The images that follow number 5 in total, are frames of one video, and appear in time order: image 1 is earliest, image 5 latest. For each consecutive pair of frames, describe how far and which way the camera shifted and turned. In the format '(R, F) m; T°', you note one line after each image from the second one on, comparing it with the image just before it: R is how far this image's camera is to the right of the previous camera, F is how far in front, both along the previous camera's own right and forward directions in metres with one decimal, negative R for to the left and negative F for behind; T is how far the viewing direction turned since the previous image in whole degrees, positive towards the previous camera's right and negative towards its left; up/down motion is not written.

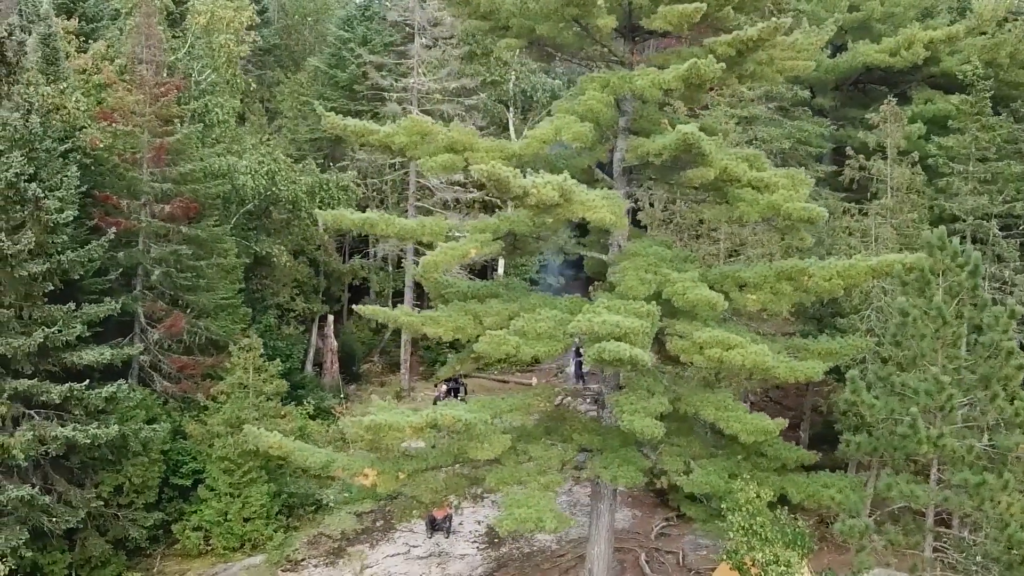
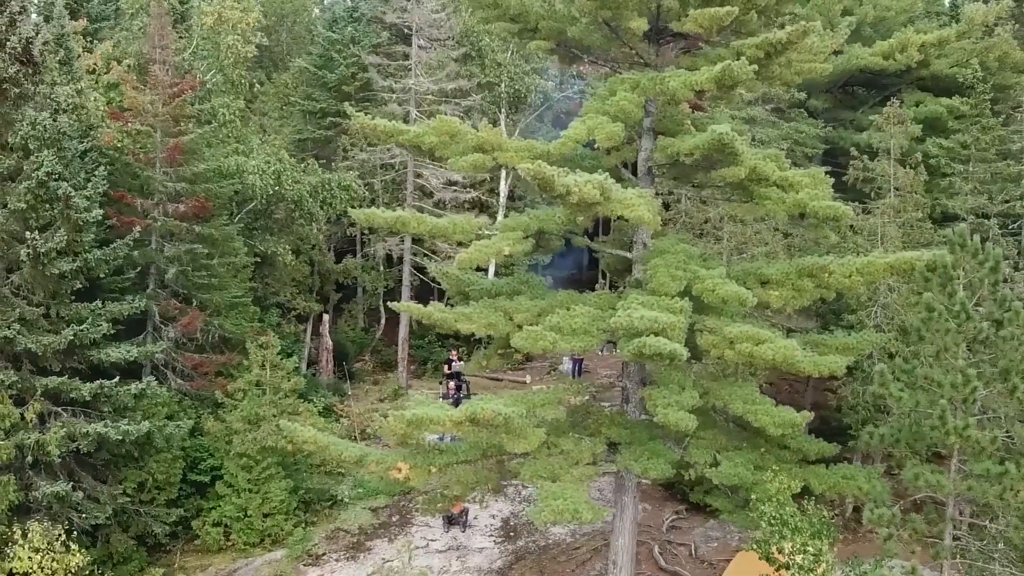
(-0.6, -0.2) m; +1°
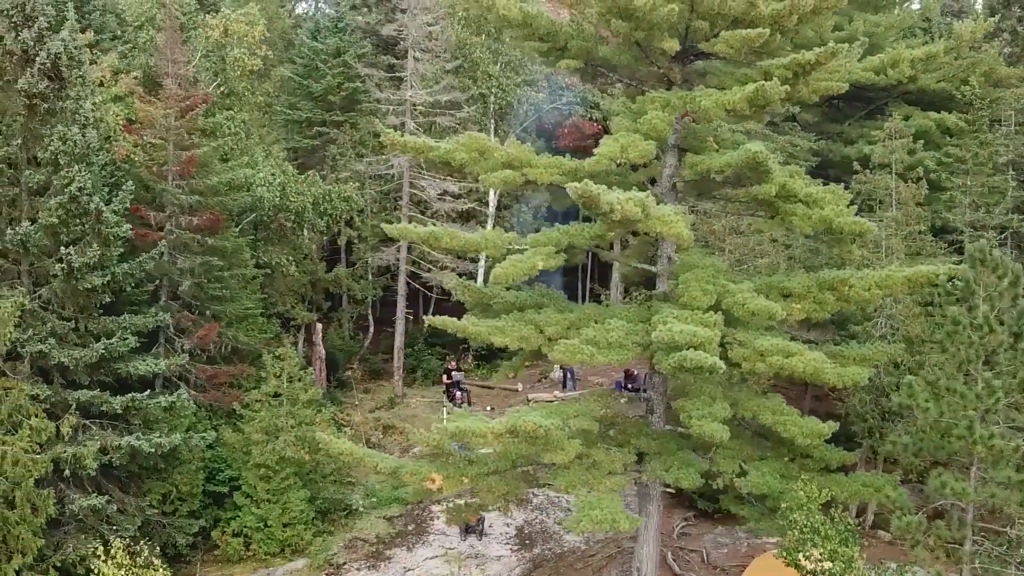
(-0.7, -0.2) m; +1°
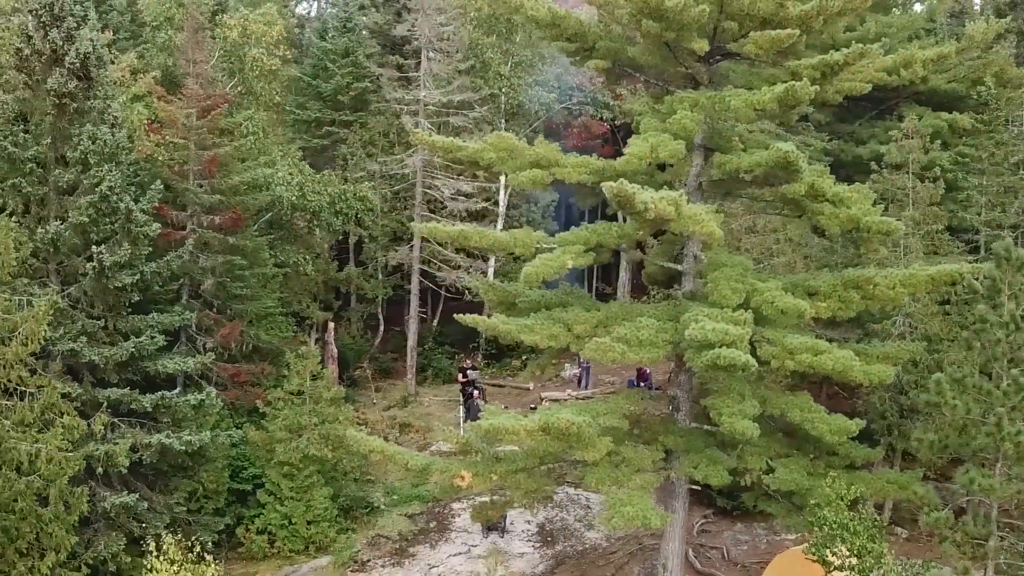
(-0.4, -0.1) m; 0°
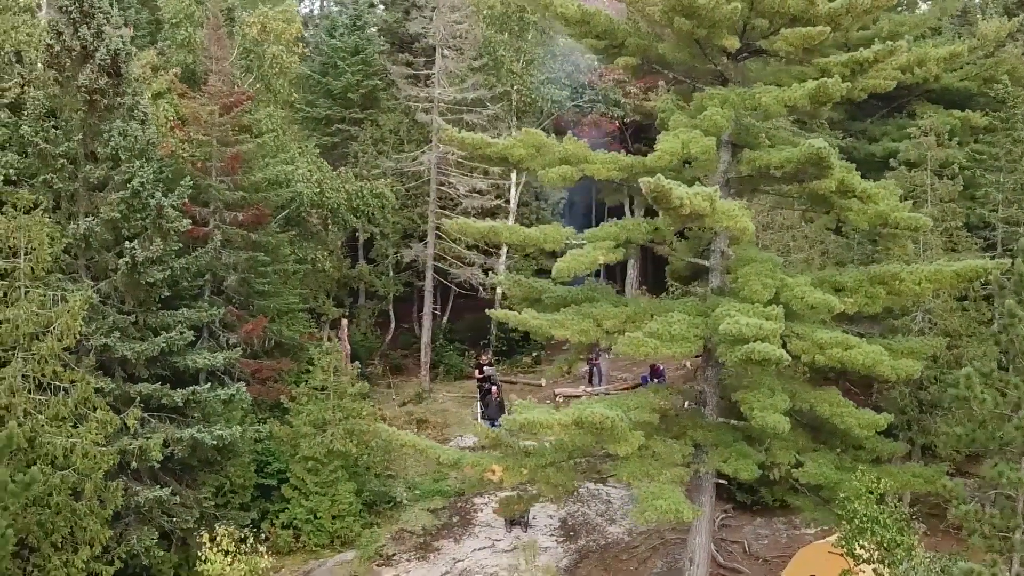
(-0.4, -0.1) m; 0°
